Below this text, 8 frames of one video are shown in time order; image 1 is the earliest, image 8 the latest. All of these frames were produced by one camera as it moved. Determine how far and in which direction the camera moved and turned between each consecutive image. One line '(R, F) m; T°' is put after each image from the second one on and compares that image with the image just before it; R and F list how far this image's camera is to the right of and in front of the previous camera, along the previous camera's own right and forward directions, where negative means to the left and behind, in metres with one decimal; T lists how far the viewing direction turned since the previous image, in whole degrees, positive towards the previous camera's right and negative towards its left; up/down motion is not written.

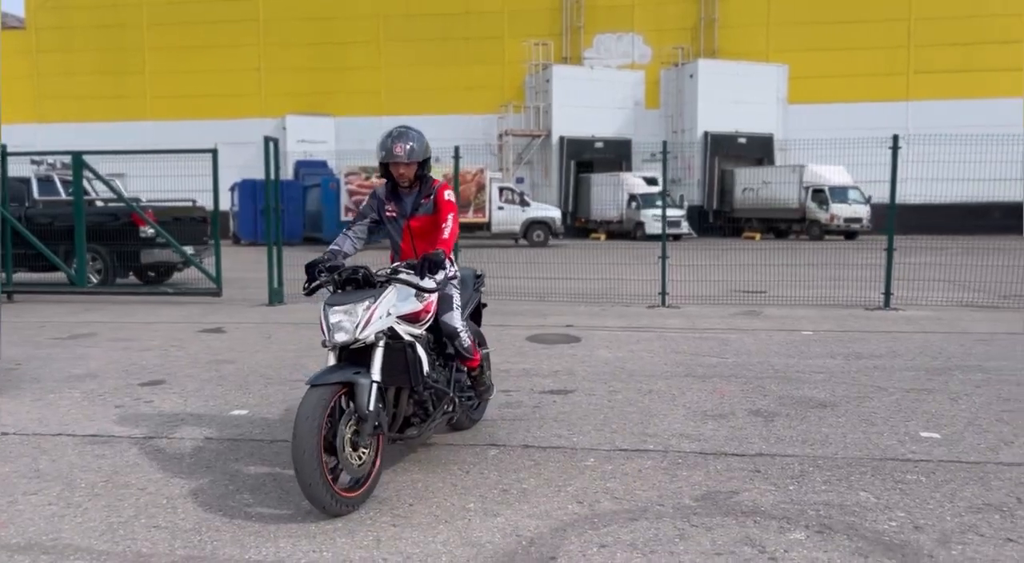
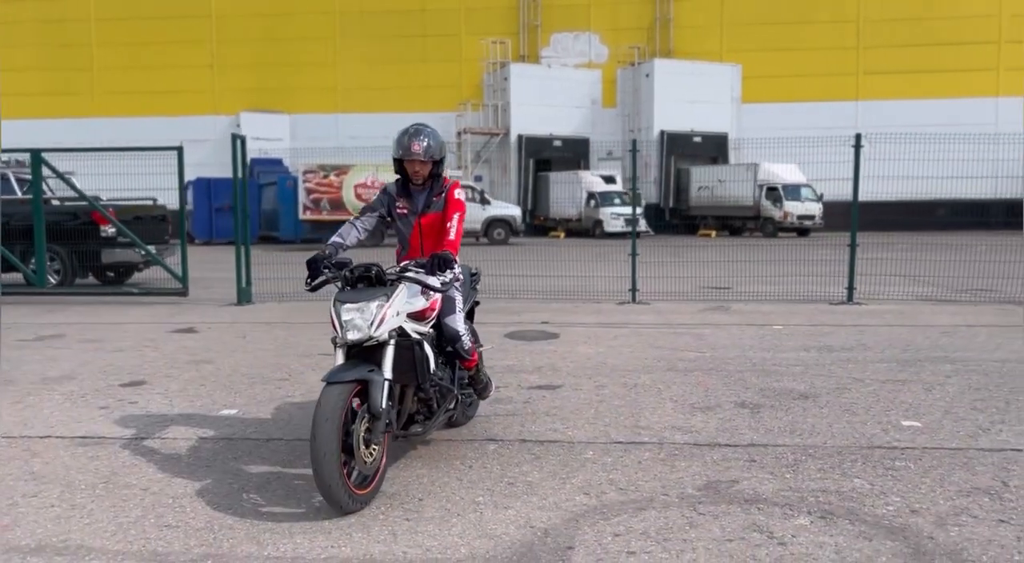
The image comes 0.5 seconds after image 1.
(-0.3, -0.1) m; +3°
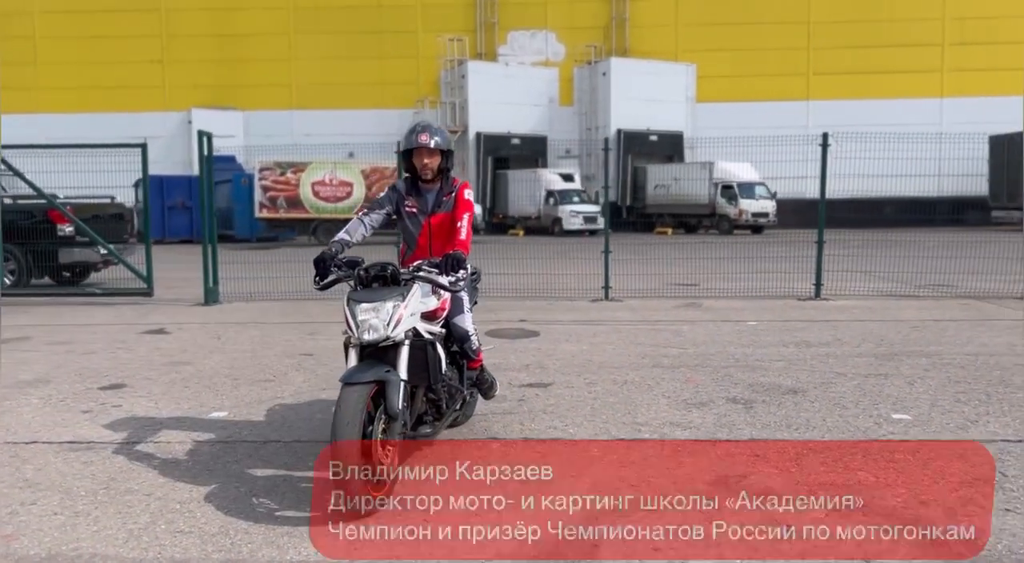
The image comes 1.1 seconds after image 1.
(-0.3, 0.0) m; +3°
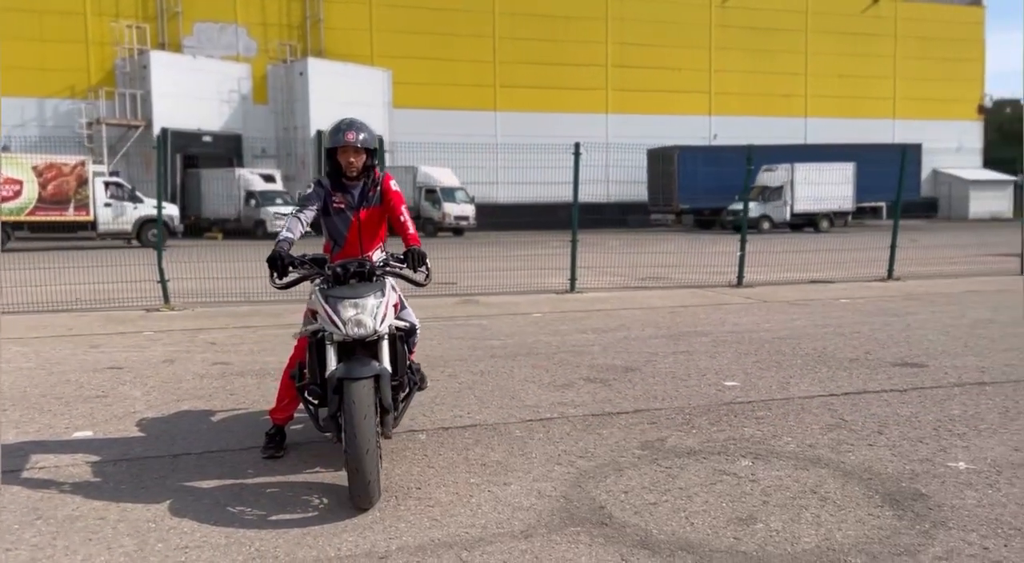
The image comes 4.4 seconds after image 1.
(-1.4, 0.0) m; +21°
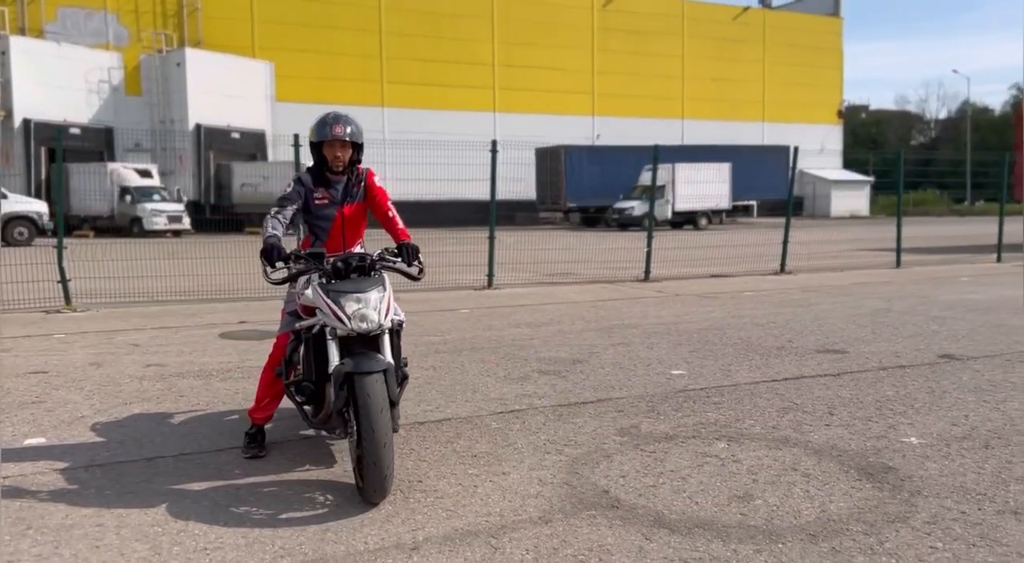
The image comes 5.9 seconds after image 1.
(-0.6, 0.0) m; +8°
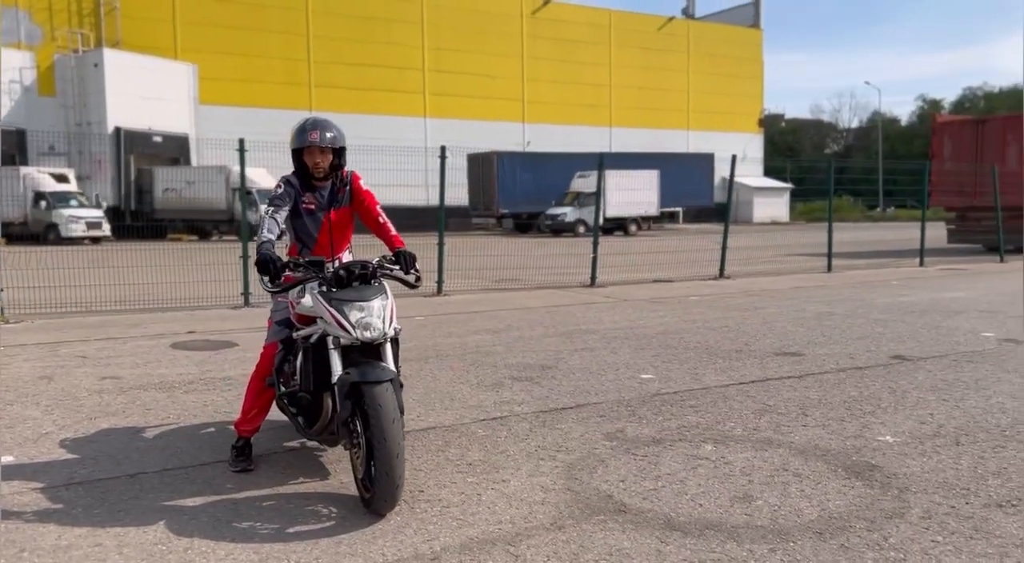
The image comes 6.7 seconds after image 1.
(-0.4, 0.0) m; +5°
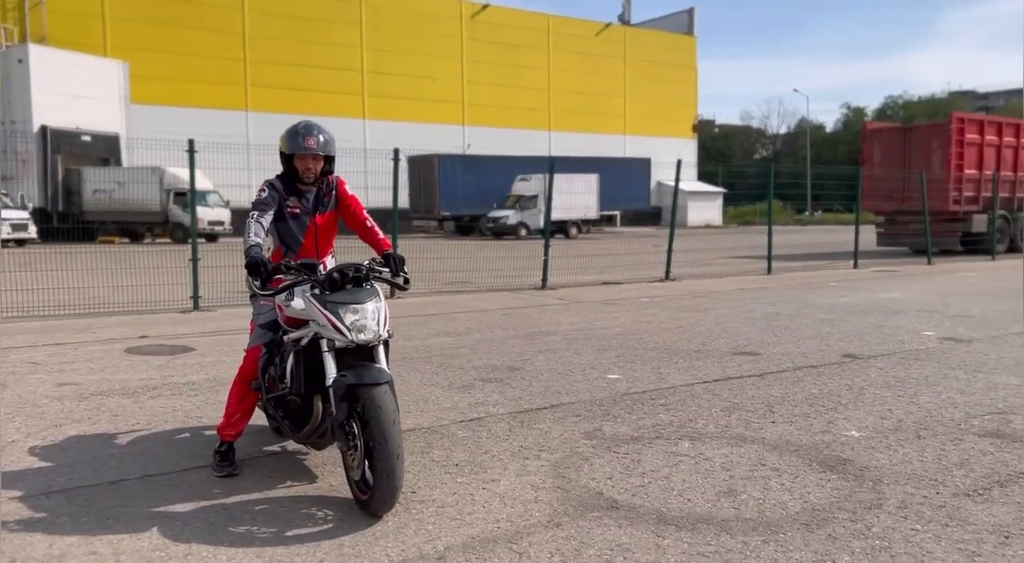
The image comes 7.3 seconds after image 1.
(-0.3, -0.1) m; +4°
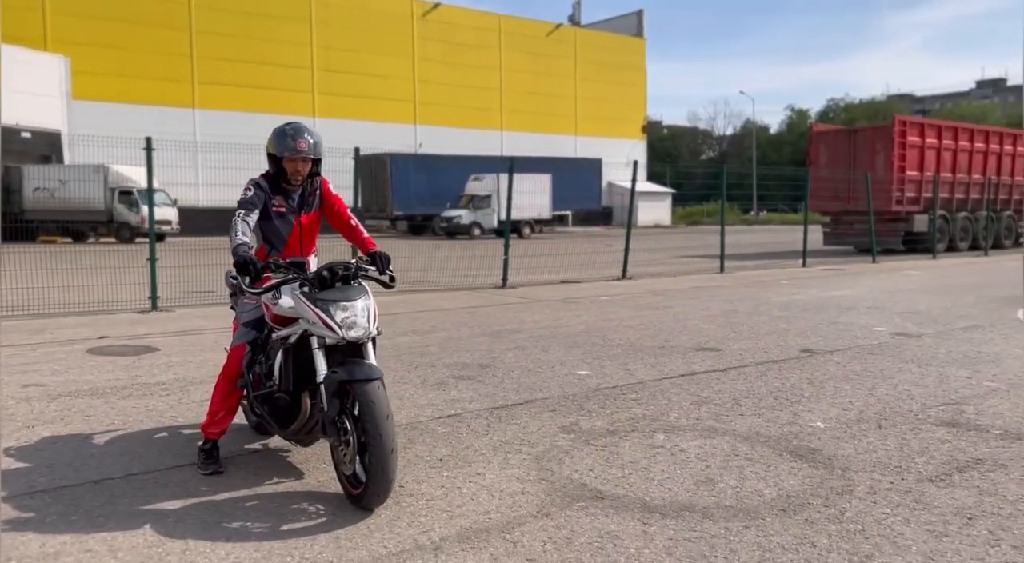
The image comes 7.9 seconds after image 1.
(-0.2, -0.1) m; +3°
